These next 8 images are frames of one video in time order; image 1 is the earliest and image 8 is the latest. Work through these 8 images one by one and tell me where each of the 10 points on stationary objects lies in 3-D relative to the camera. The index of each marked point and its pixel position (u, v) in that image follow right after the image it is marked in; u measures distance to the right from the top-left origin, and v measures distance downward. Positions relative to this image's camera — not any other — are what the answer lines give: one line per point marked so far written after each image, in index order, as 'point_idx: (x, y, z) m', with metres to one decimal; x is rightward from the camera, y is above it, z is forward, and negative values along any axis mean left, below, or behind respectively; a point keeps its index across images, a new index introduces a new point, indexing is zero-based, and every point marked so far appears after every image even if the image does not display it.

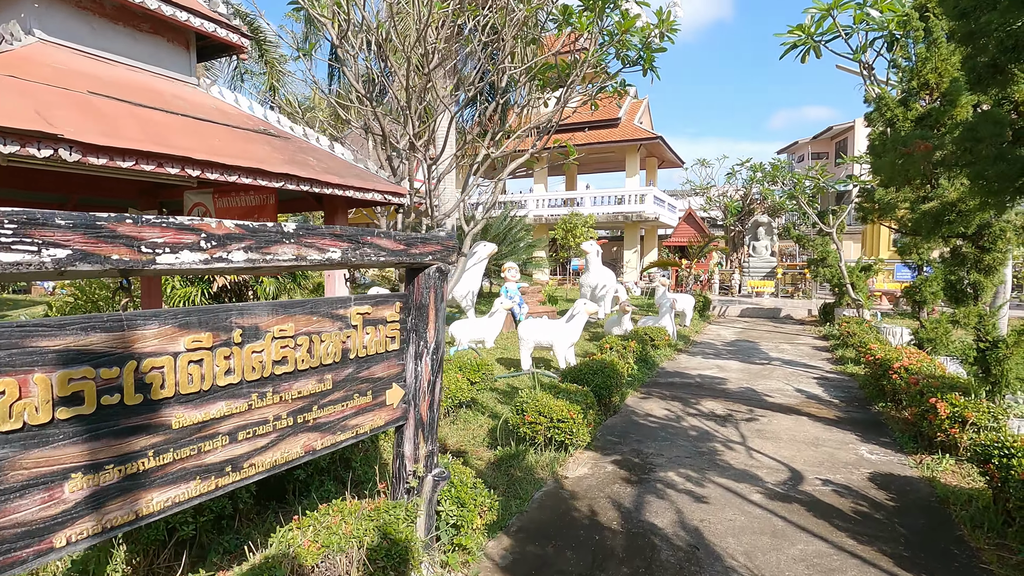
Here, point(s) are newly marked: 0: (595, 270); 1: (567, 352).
0: (+1.8, +0.4, +11.7) m
1: (+0.7, -0.9, +7.2) m
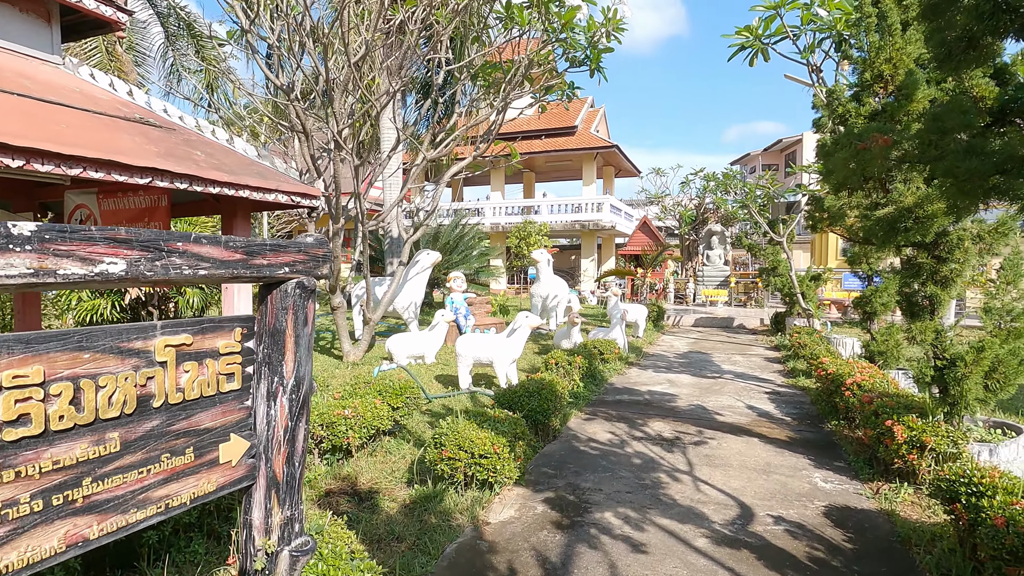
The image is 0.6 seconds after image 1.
0: (+0.7, +0.2, +11.3) m
1: (0.0, -1.0, +6.6) m
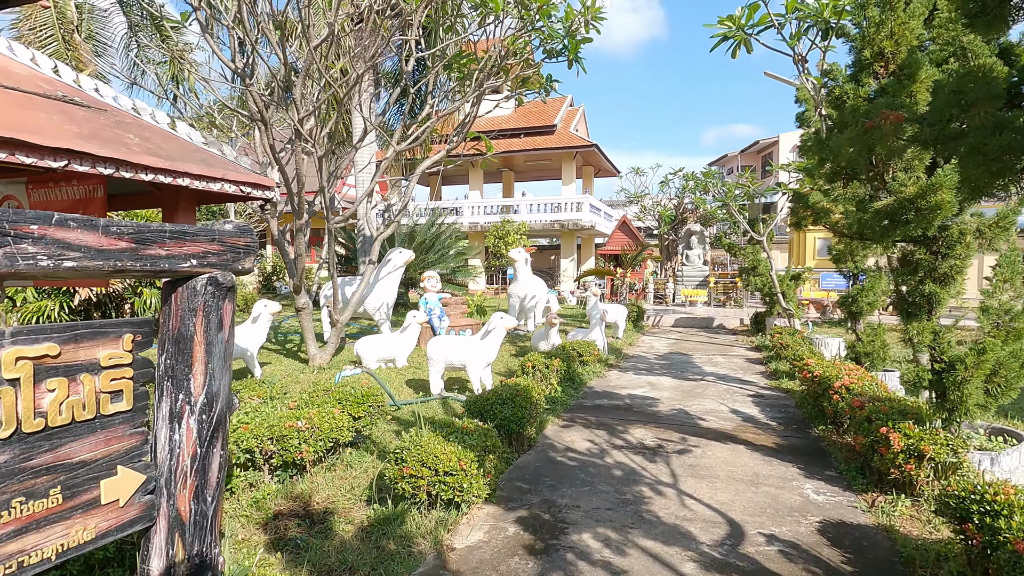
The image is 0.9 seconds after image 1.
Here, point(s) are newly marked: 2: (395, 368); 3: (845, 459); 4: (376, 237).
0: (+0.2, +0.2, +11.0) m
1: (-0.3, -1.0, +6.3) m
2: (-1.7, -1.2, +7.8) m
3: (+2.7, -1.4, +4.3) m
4: (-2.2, +0.8, +8.6) m
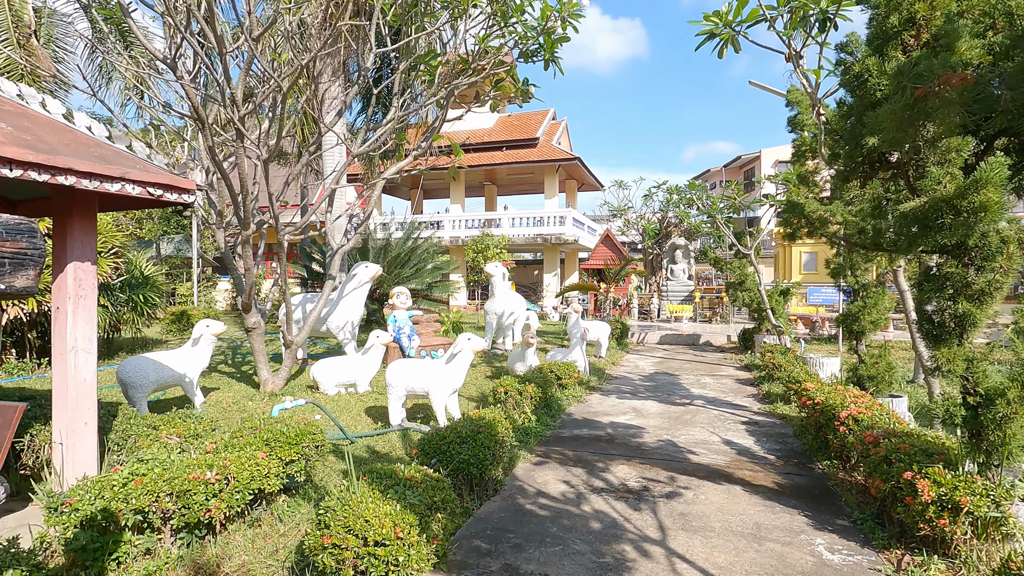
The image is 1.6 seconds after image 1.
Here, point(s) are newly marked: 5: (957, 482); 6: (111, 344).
0: (-0.2, -0.1, +10.4) m
1: (-0.7, -1.2, +5.6) m
2: (-2.1, -1.4, +7.1) m
3: (+2.4, -1.5, +3.7) m
4: (-2.6, +0.6, +8.0) m
5: (+2.4, -1.1, +2.9) m
6: (-7.5, -1.0, +10.1) m
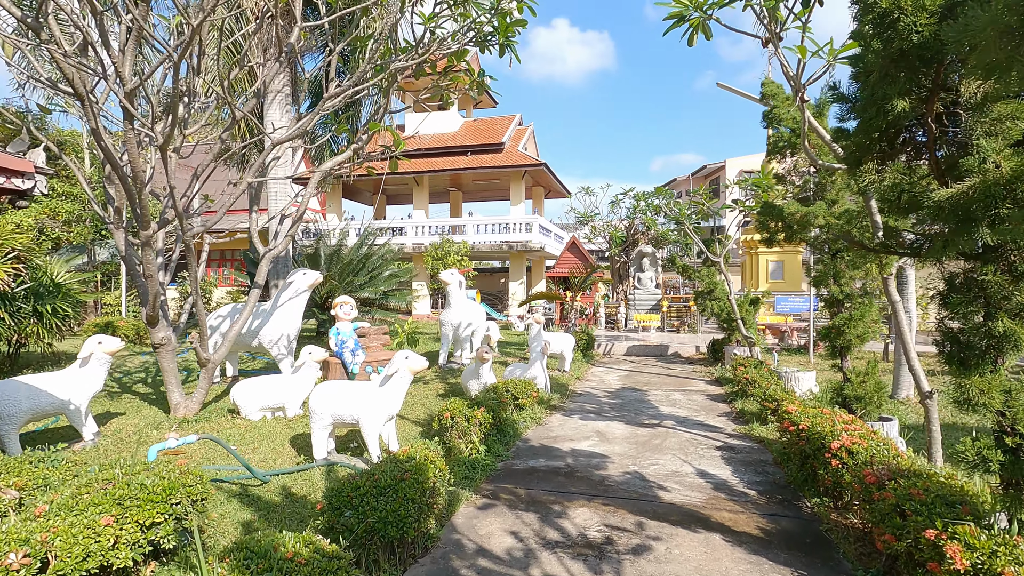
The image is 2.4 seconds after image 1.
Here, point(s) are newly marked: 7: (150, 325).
0: (-1.0, -0.3, +9.6) m
1: (-1.2, -1.3, +4.9) m
2: (-2.6, -1.5, +6.2) m
3: (+2.0, -1.6, +3.1) m
4: (-3.2, +0.4, +7.1) m
5: (+2.1, -1.1, +2.3) m
6: (-8.2, -1.2, +8.9) m
7: (-3.9, -0.4, +5.8) m
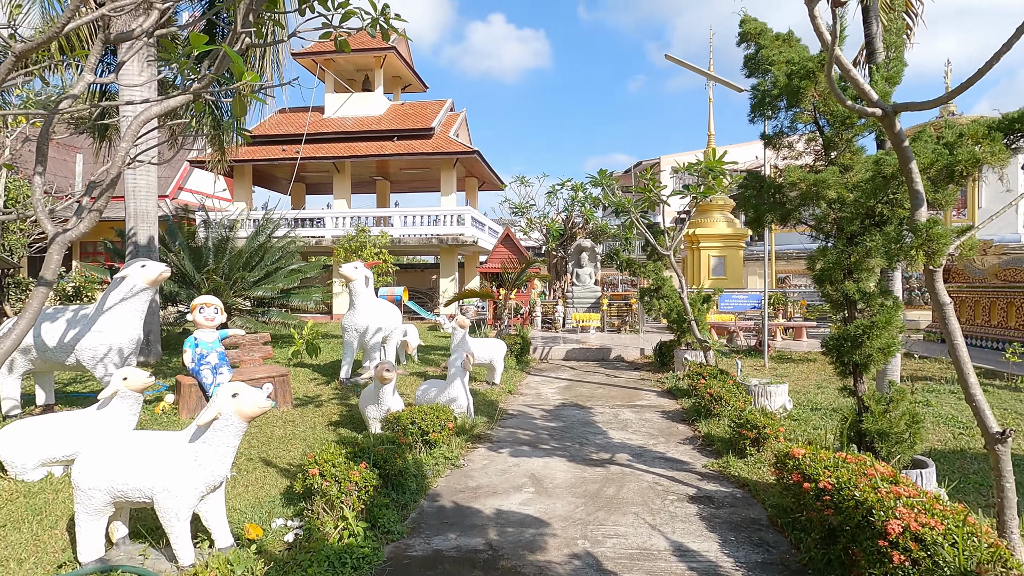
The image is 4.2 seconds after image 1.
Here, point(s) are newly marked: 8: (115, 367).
0: (-2.2, -0.3, +7.8) m
1: (-1.8, -1.3, +3.1) m
2: (-3.4, -1.5, +4.3) m
3: (+1.5, -1.5, +1.7) m
4: (-4.1, +0.5, +5.1) m
5: (+1.7, -1.1, +1.0) m
6: (-9.3, -1.2, +6.3) m
7: (-4.6, -0.4, +3.7) m
8: (-4.3, -0.9, +5.7) m
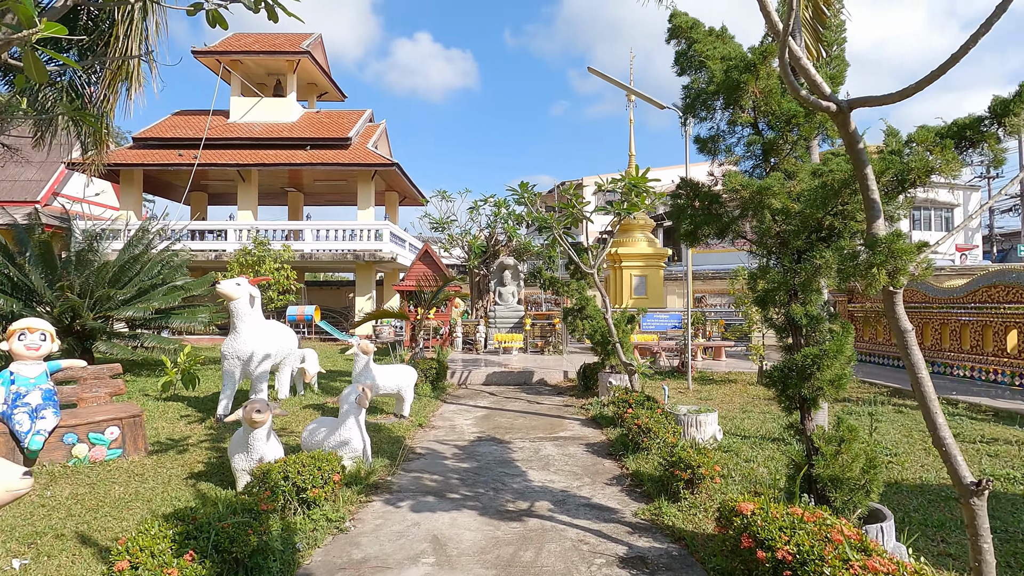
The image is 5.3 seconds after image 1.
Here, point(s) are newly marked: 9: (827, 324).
0: (-3.3, -0.5, +6.7) m
1: (-2.3, -1.4, +2.1) m
2: (-4.1, -1.6, +3.0) m
3: (+1.2, -1.6, +1.1) m
4: (-4.8, +0.3, +3.7) m
5: (+1.5, -1.2, +0.4) m
6: (-10.2, -1.3, +4.2) m
7: (-5.2, -0.5, +2.3) m
8: (-5.1, -1.1, +4.3) m
9: (+1.9, -0.2, +3.2) m
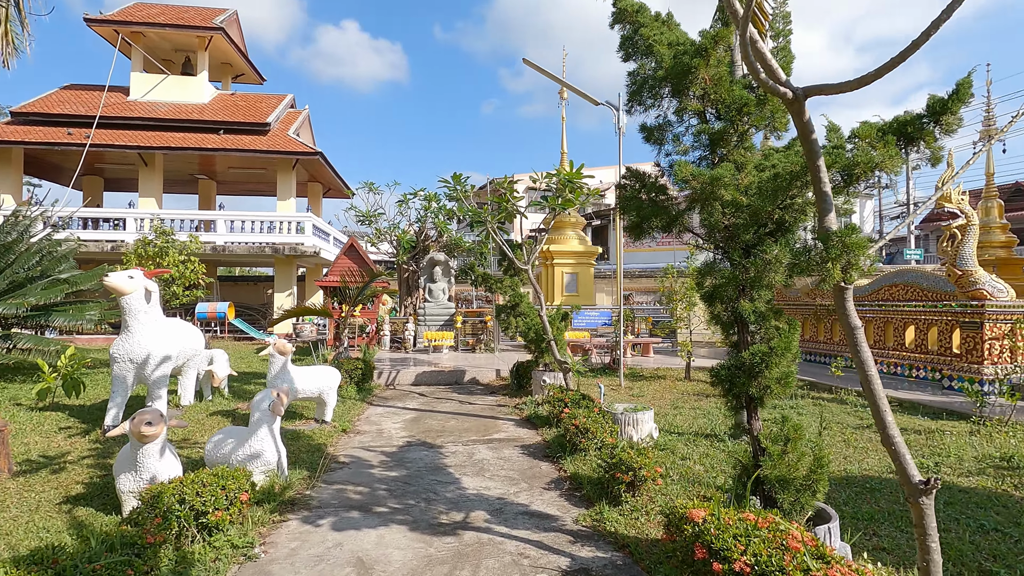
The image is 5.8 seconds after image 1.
0: (-4.1, -0.4, +5.9) m
1: (-2.5, -1.3, +1.5) m
2: (-4.3, -1.6, +2.2) m
3: (+1.1, -1.6, +1.0) m
4: (-5.2, +0.4, +2.8) m
5: (+1.5, -1.1, +0.3) m
6: (-10.6, -1.2, +2.5) m
7: (-5.4, -0.4, +1.3) m
8: (-5.6, -1.0, +3.3) m
9: (+1.5, -0.2, +3.1) m
